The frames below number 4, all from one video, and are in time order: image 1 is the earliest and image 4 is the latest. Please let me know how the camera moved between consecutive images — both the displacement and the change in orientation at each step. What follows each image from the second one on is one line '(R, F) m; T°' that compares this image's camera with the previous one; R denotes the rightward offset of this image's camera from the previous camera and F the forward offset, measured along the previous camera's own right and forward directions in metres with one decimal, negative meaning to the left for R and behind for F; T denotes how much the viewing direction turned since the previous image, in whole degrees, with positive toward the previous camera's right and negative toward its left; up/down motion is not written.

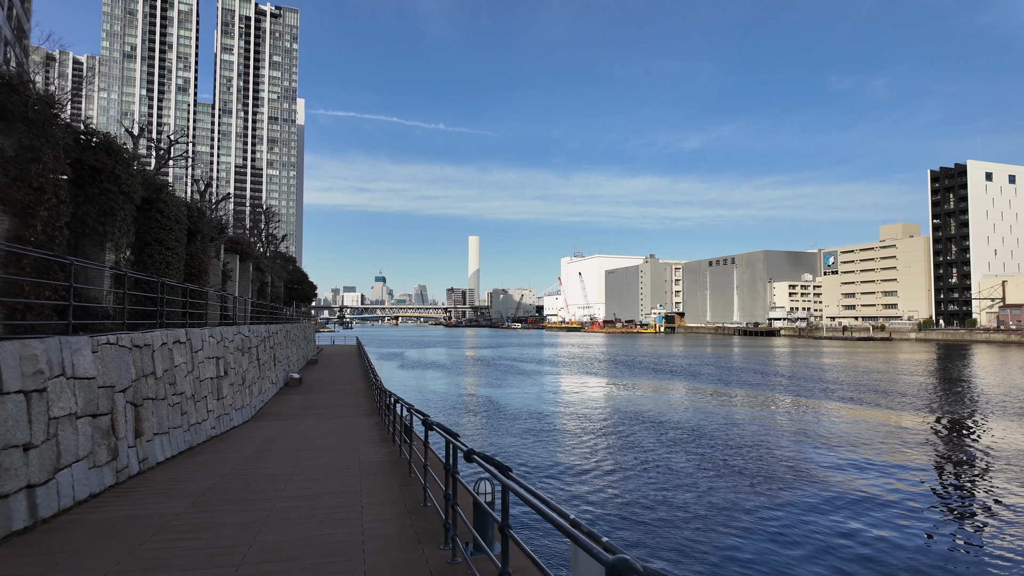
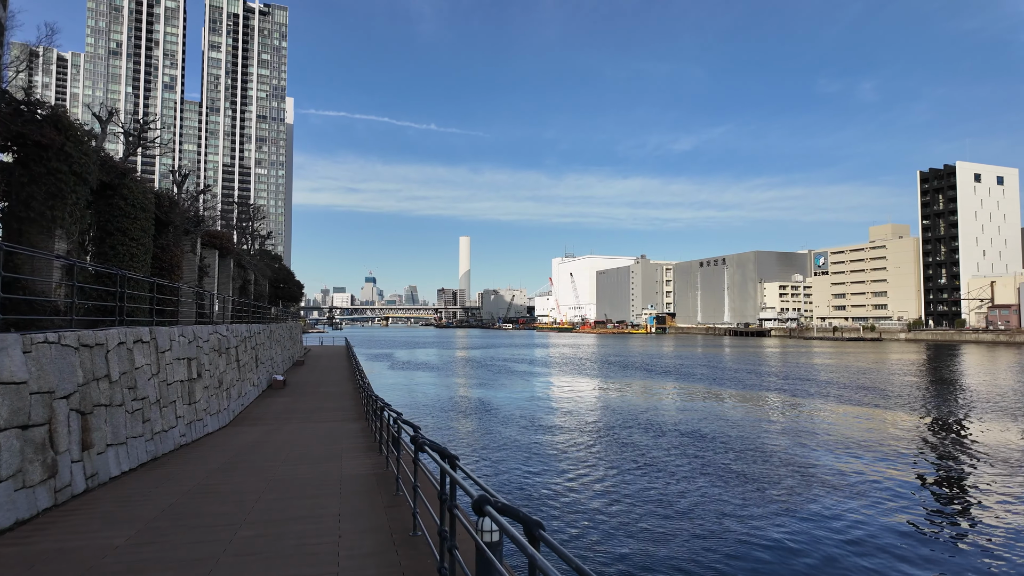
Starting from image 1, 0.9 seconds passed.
(-0.1, +0.7) m; +1°
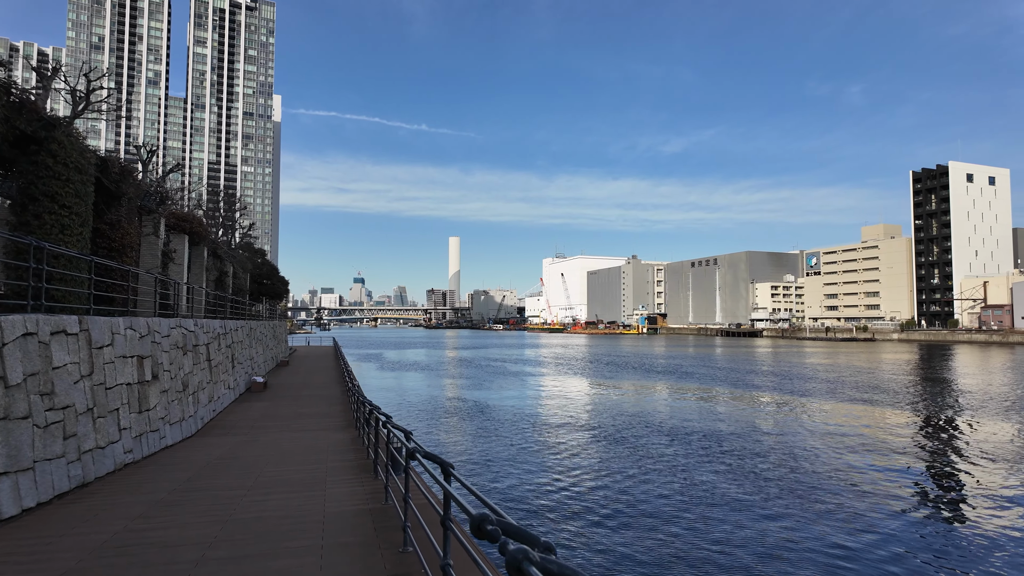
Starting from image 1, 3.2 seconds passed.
(-0.4, +1.5) m; +1°
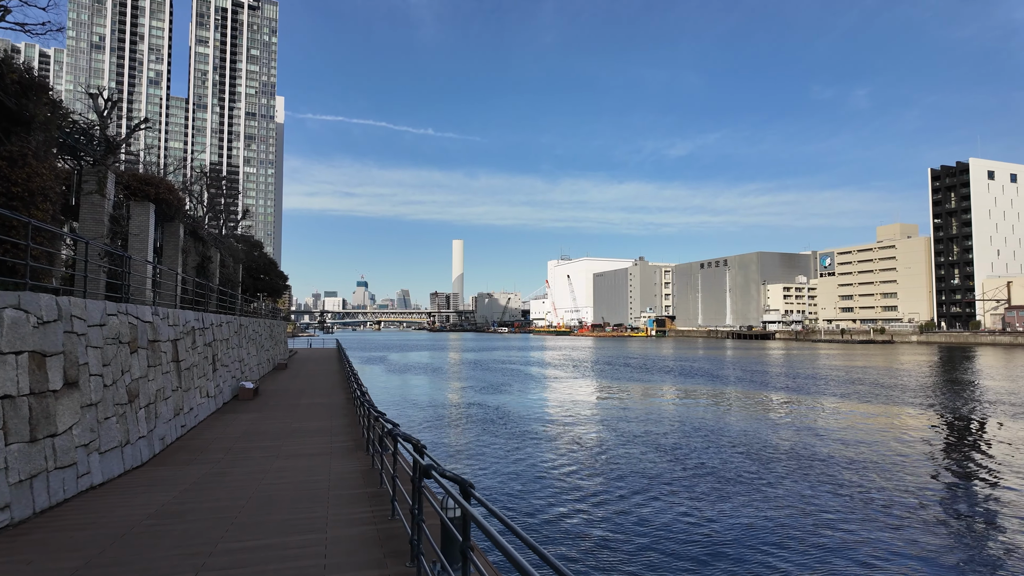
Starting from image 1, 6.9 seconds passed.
(-0.8, +2.6) m; 0°
